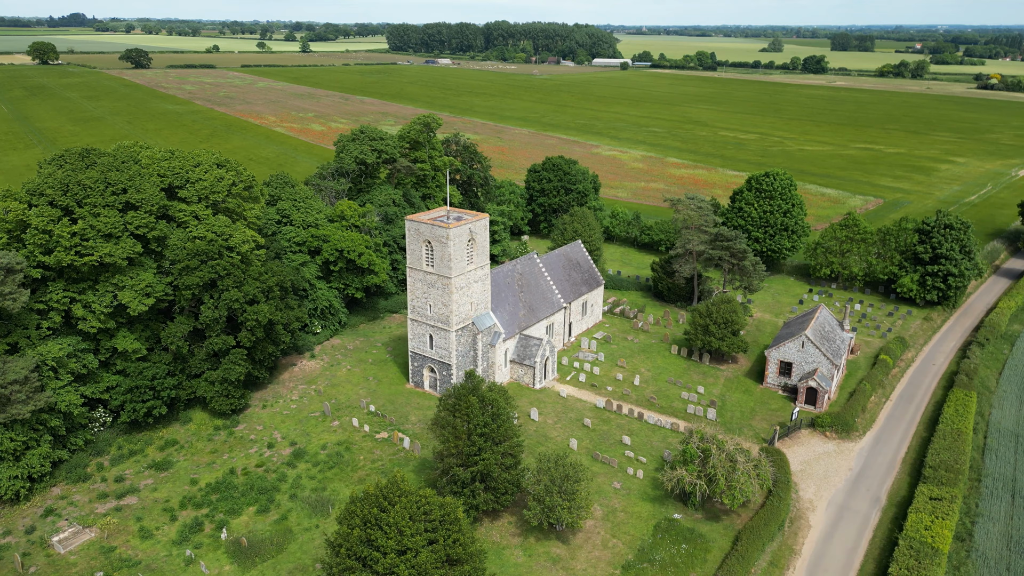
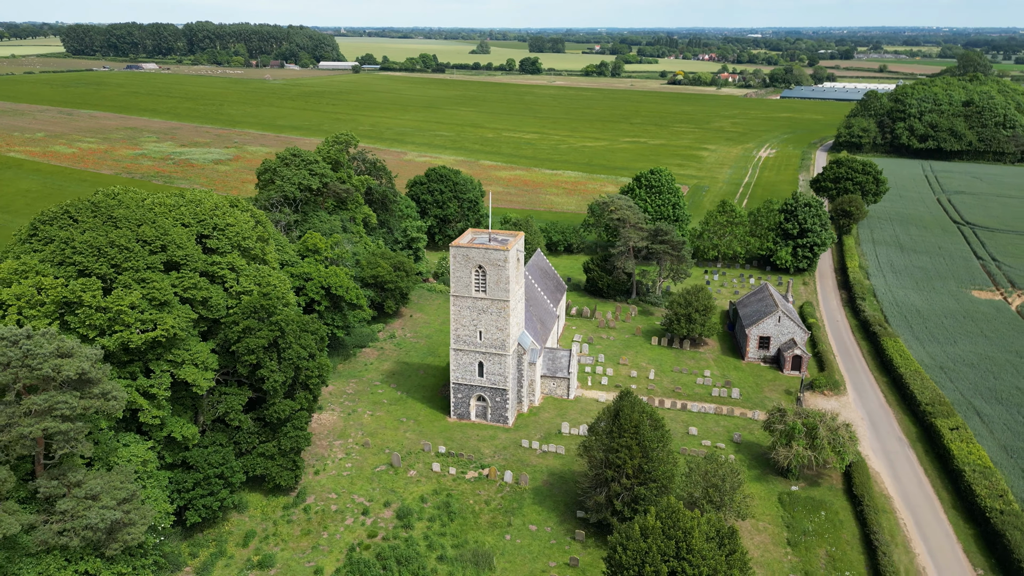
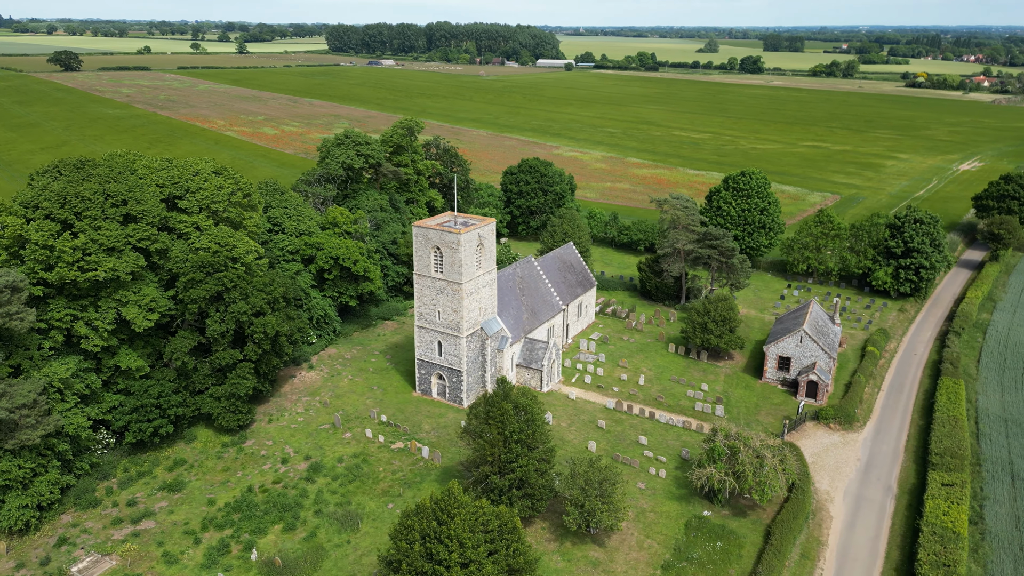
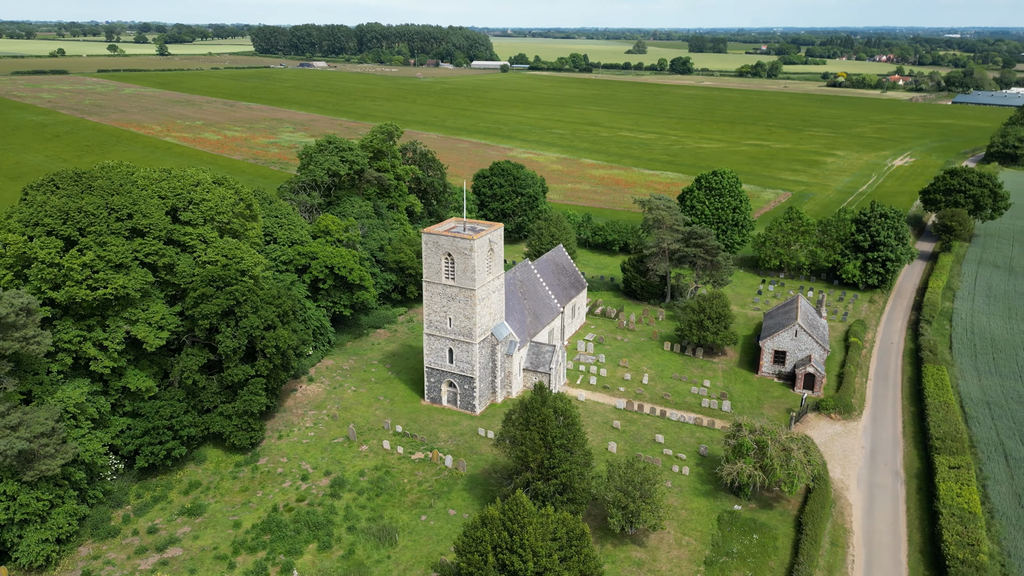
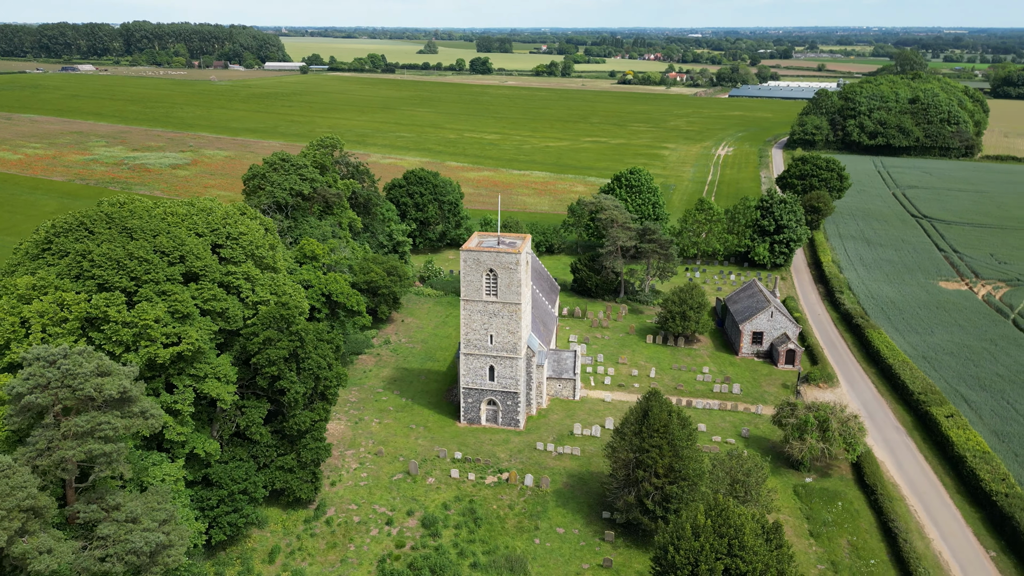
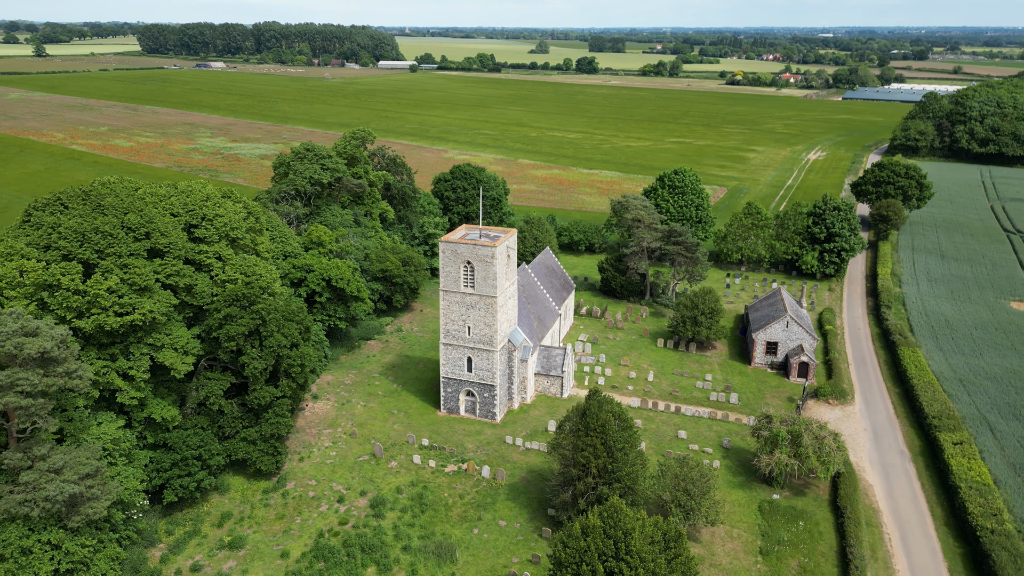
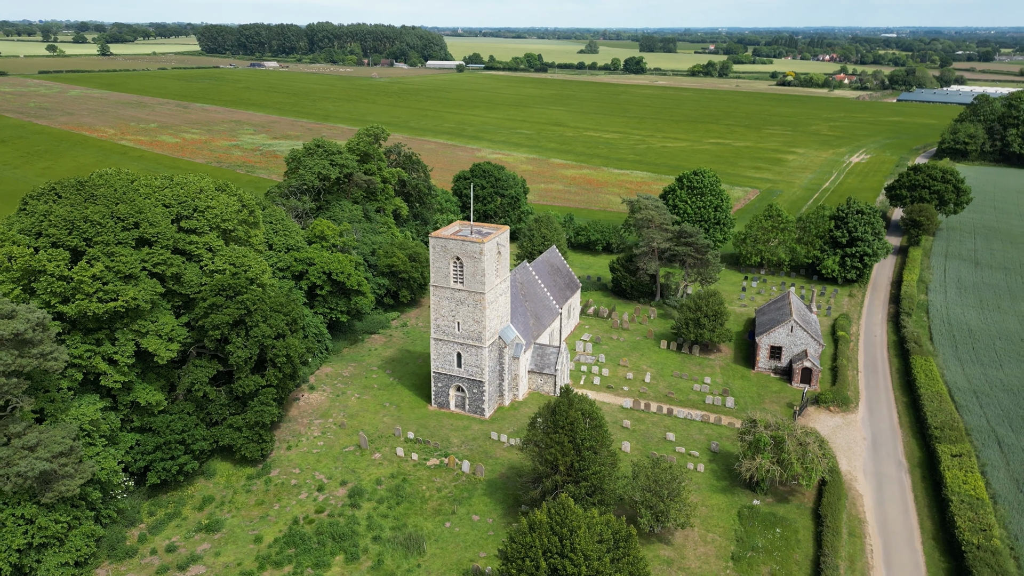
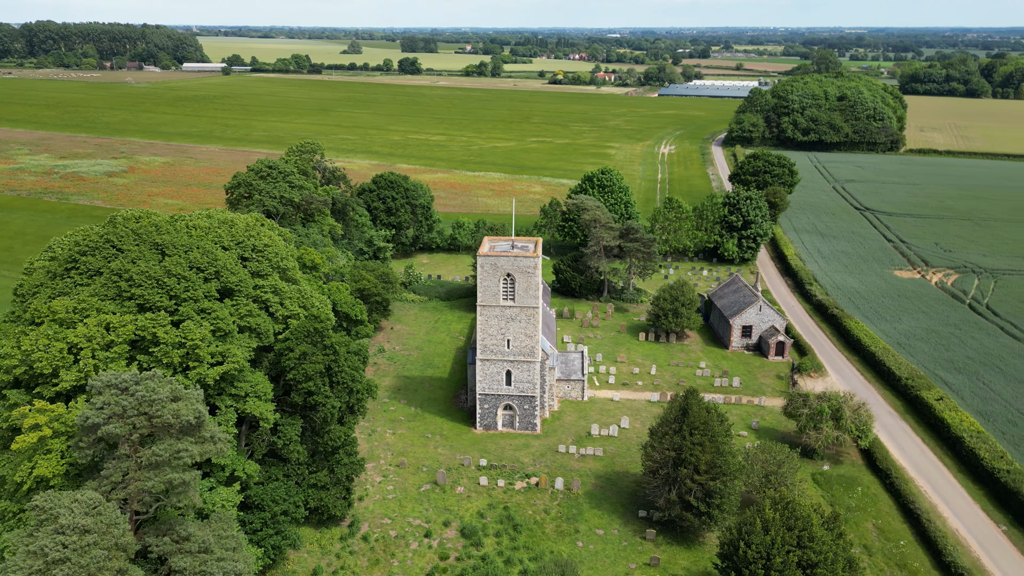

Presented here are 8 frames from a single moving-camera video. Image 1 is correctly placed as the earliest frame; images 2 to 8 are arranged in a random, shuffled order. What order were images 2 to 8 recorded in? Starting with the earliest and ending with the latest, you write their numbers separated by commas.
3, 4, 7, 6, 2, 5, 8
